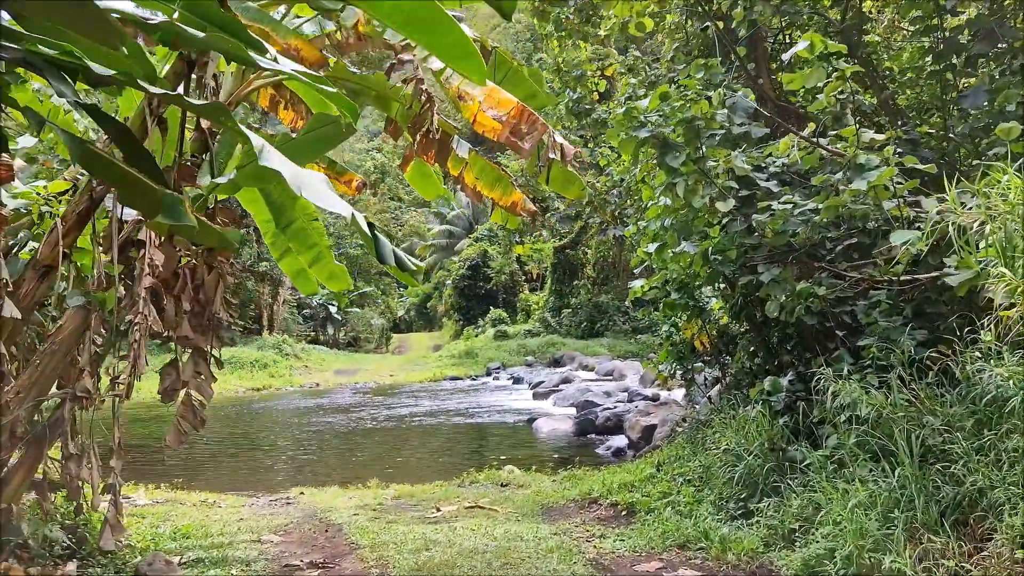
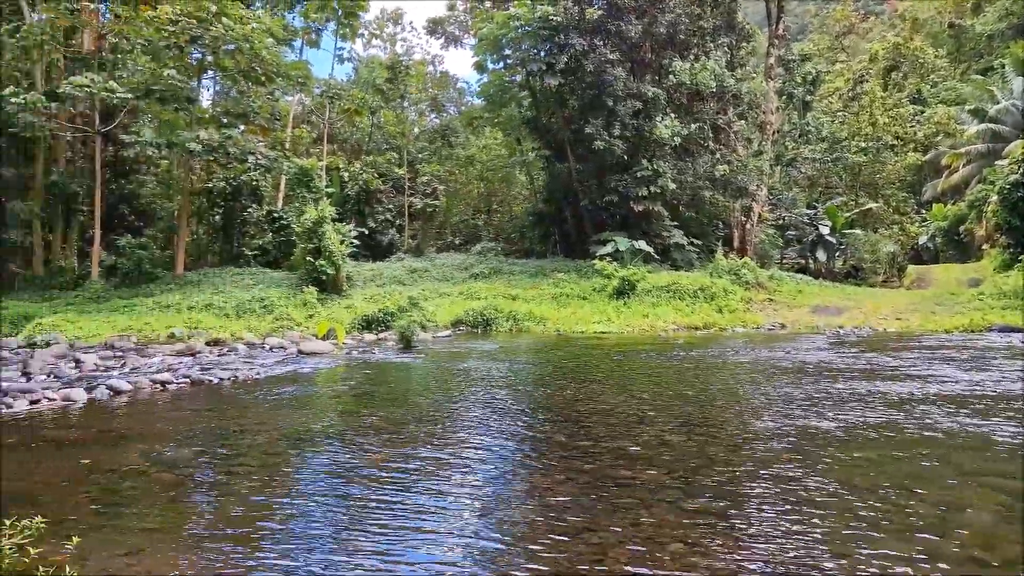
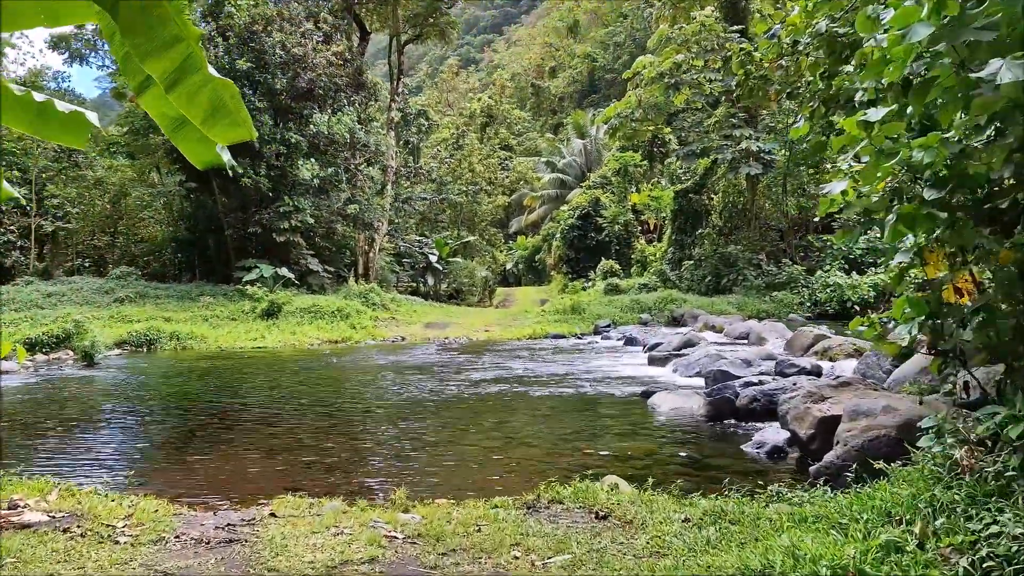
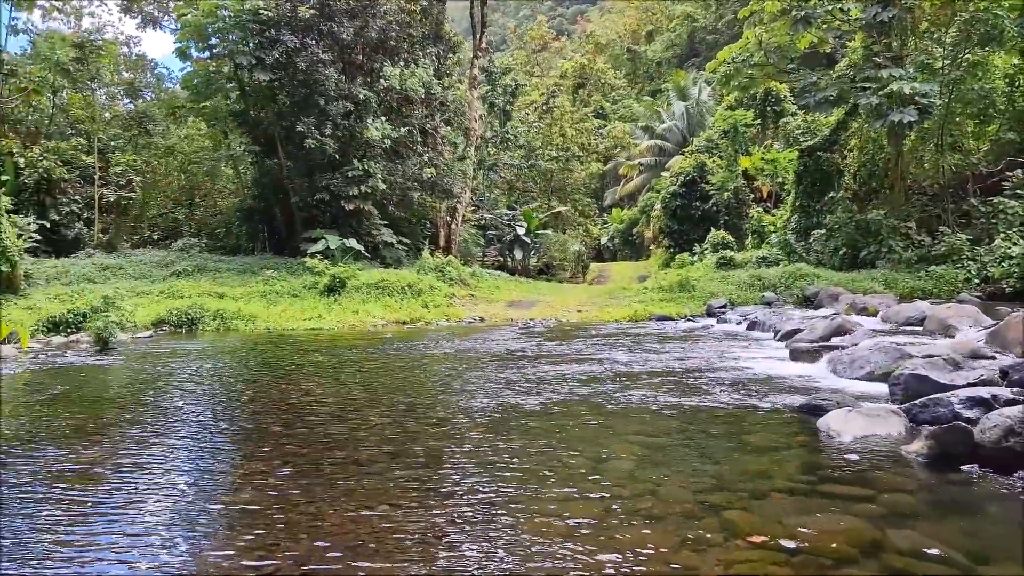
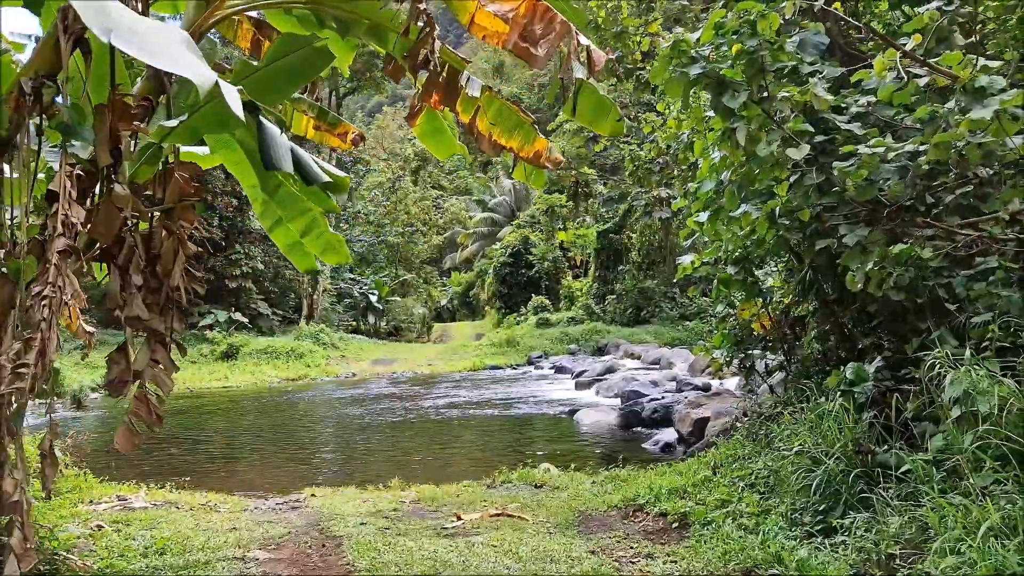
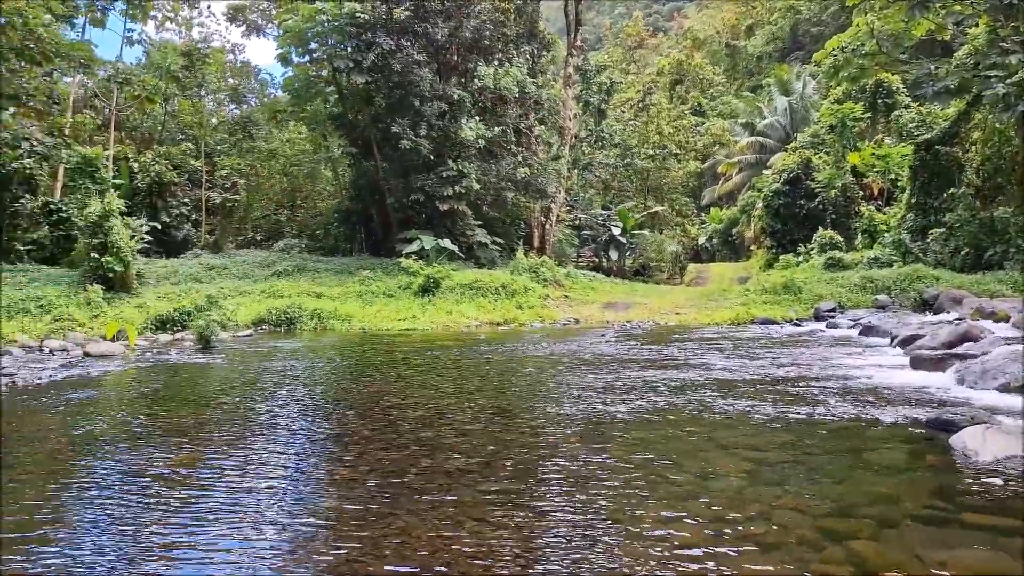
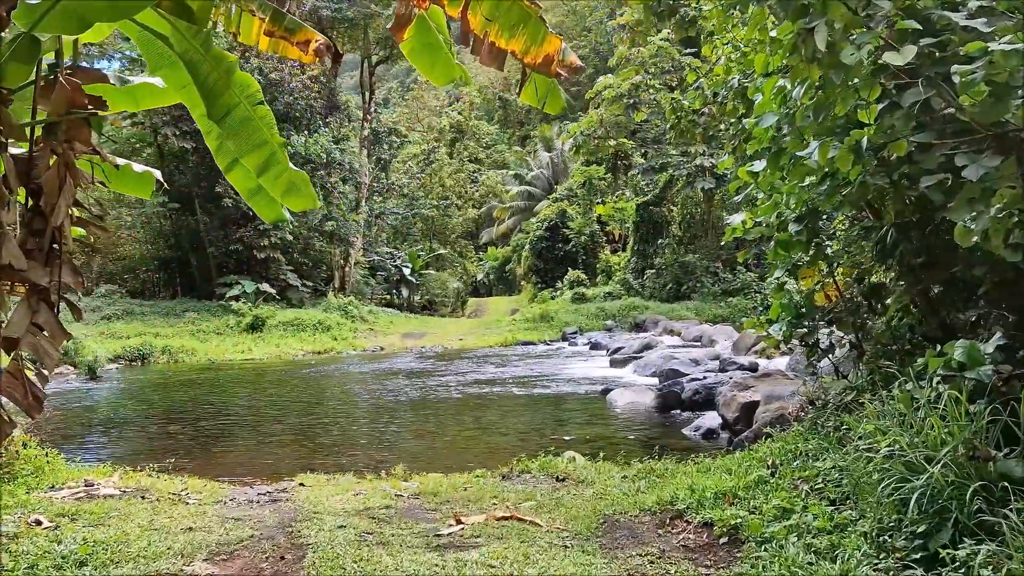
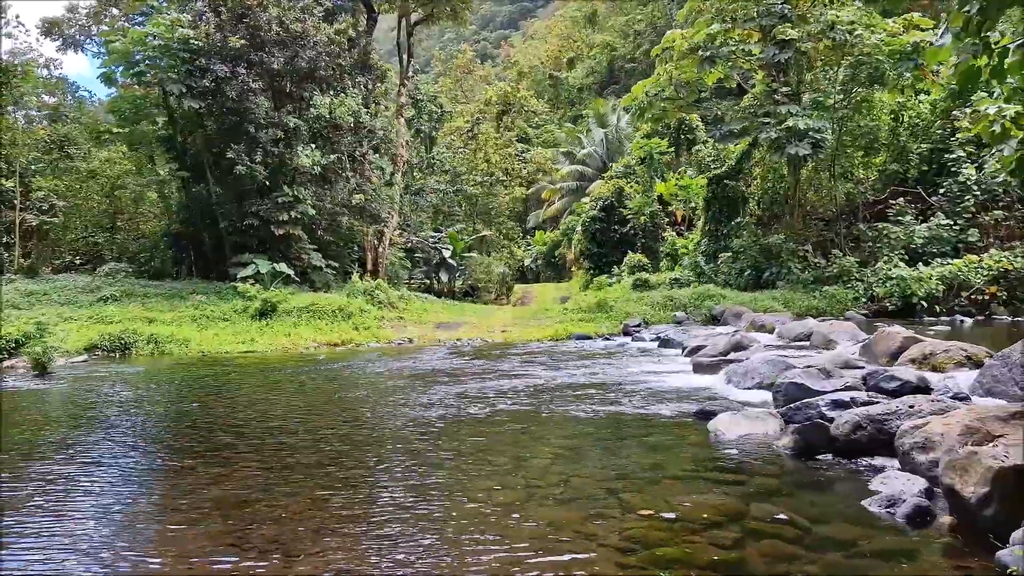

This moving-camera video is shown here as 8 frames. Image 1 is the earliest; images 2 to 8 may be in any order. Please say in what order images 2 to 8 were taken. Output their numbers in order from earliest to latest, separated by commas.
5, 7, 3, 8, 4, 6, 2
